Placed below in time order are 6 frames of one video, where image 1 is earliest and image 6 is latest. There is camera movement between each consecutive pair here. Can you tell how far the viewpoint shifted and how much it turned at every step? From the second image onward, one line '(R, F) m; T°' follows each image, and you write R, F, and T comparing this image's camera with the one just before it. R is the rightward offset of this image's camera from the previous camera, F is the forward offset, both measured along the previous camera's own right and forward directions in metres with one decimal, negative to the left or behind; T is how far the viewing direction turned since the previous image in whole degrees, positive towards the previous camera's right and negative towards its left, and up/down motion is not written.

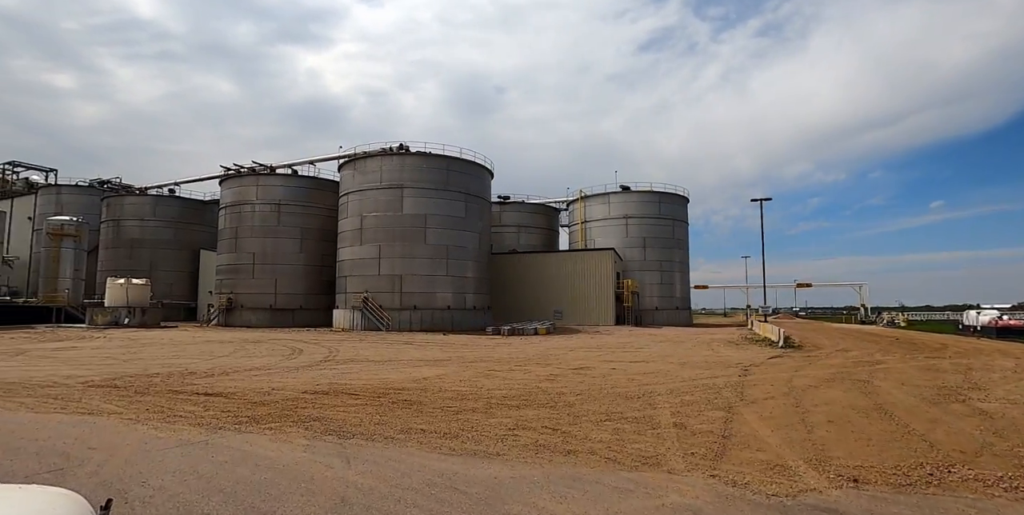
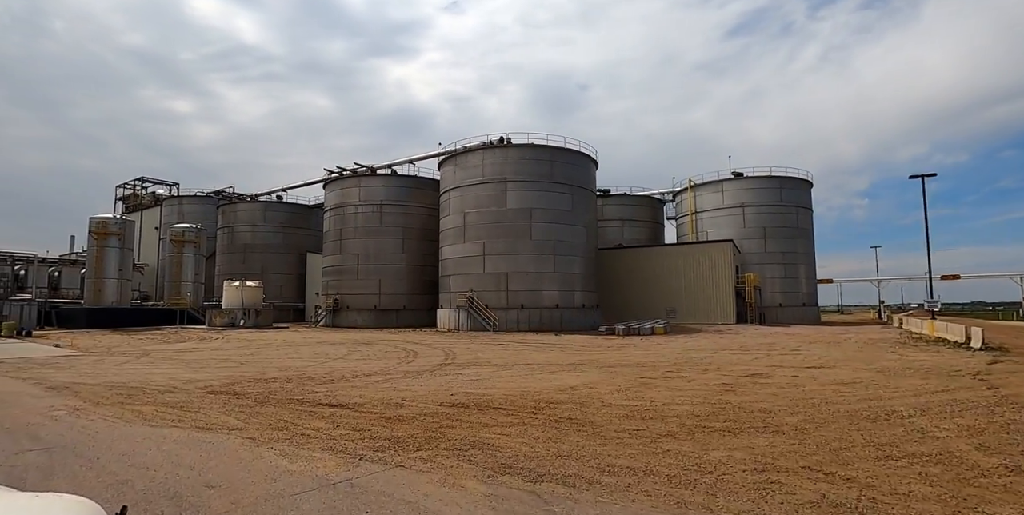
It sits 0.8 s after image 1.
(-2.0, +2.7) m; -9°
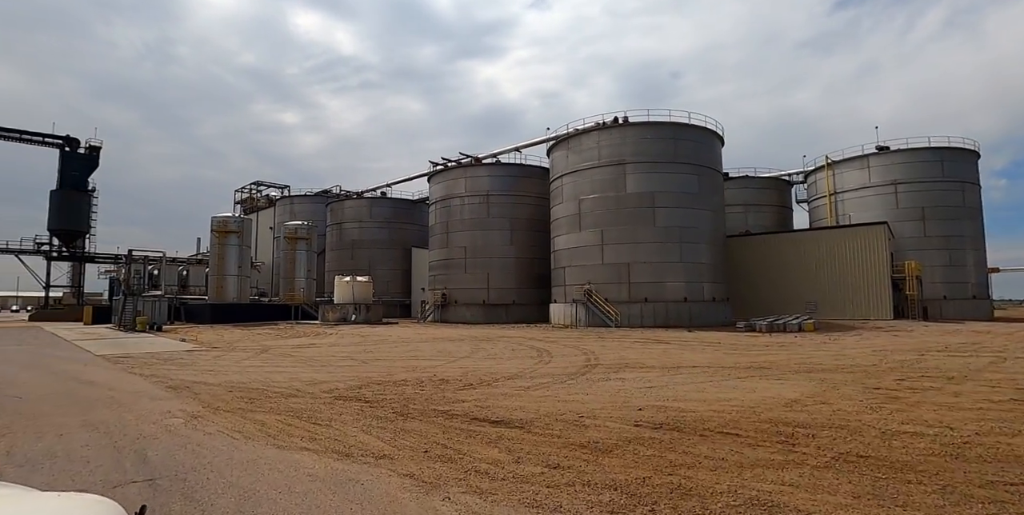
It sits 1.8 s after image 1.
(-2.0, +2.9) m; -9°
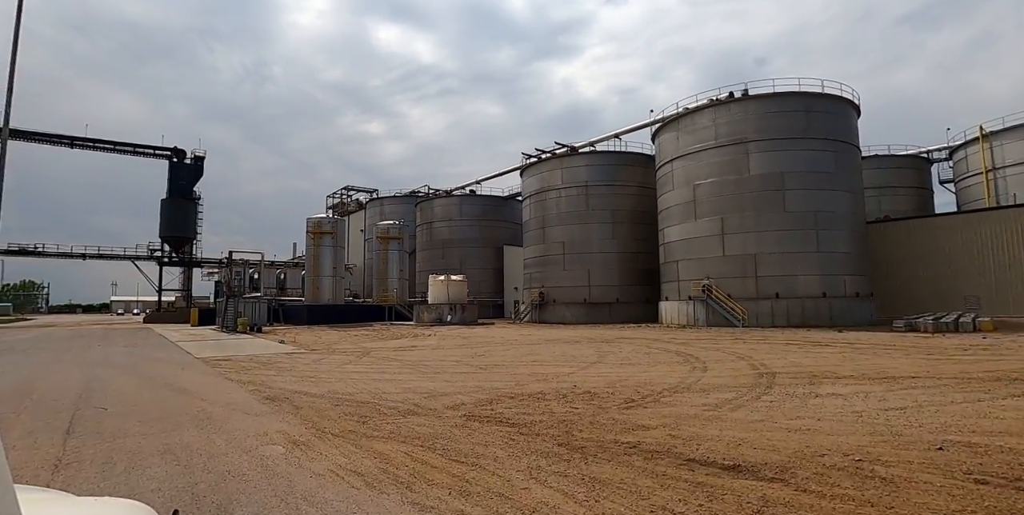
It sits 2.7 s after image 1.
(-1.6, +2.8) m; -8°
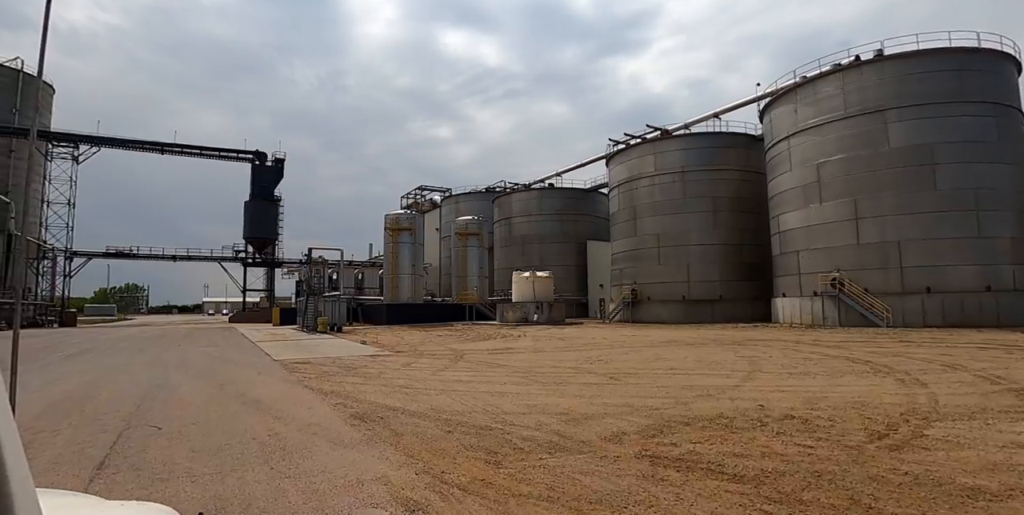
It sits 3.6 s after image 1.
(-1.4, +2.8) m; -7°
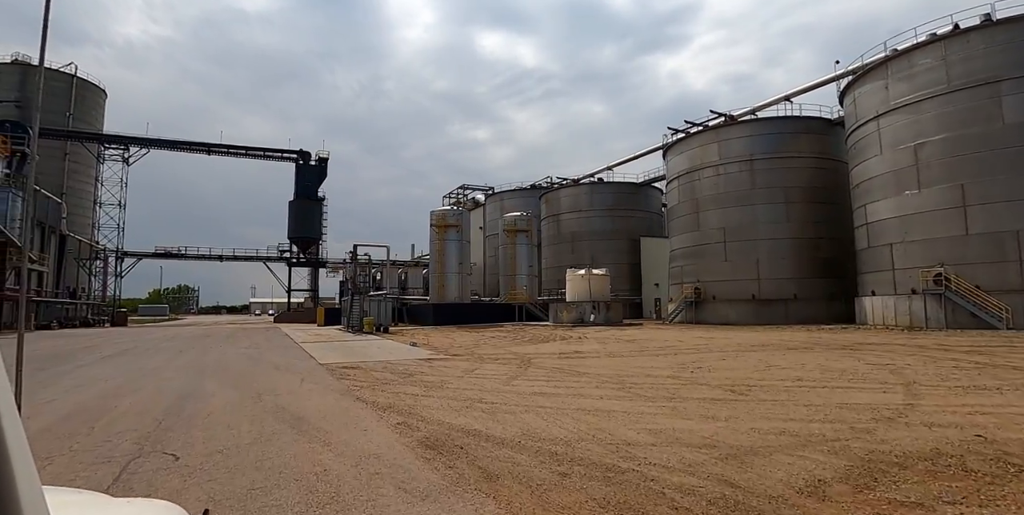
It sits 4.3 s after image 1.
(-0.9, +2.0) m; -4°
